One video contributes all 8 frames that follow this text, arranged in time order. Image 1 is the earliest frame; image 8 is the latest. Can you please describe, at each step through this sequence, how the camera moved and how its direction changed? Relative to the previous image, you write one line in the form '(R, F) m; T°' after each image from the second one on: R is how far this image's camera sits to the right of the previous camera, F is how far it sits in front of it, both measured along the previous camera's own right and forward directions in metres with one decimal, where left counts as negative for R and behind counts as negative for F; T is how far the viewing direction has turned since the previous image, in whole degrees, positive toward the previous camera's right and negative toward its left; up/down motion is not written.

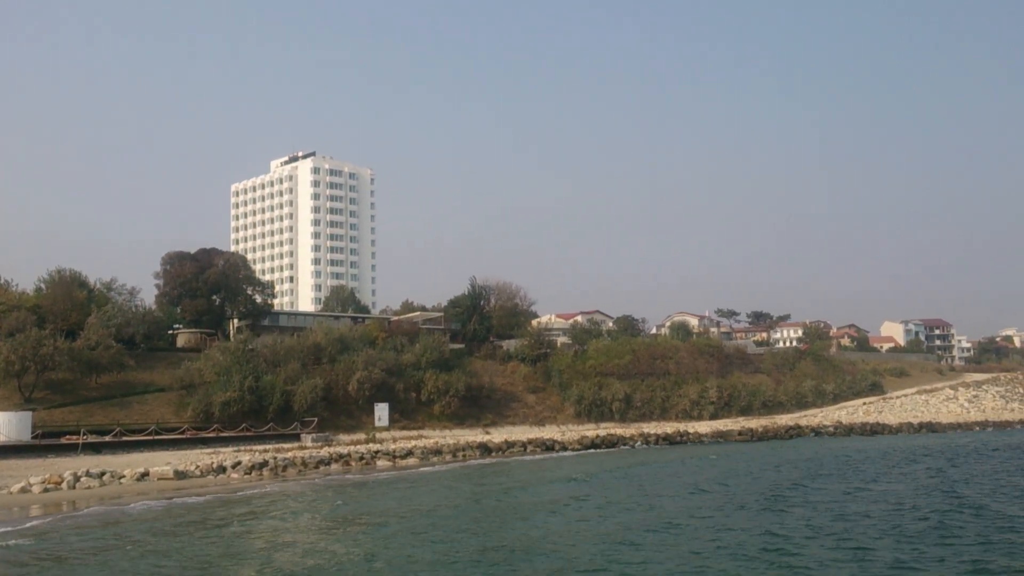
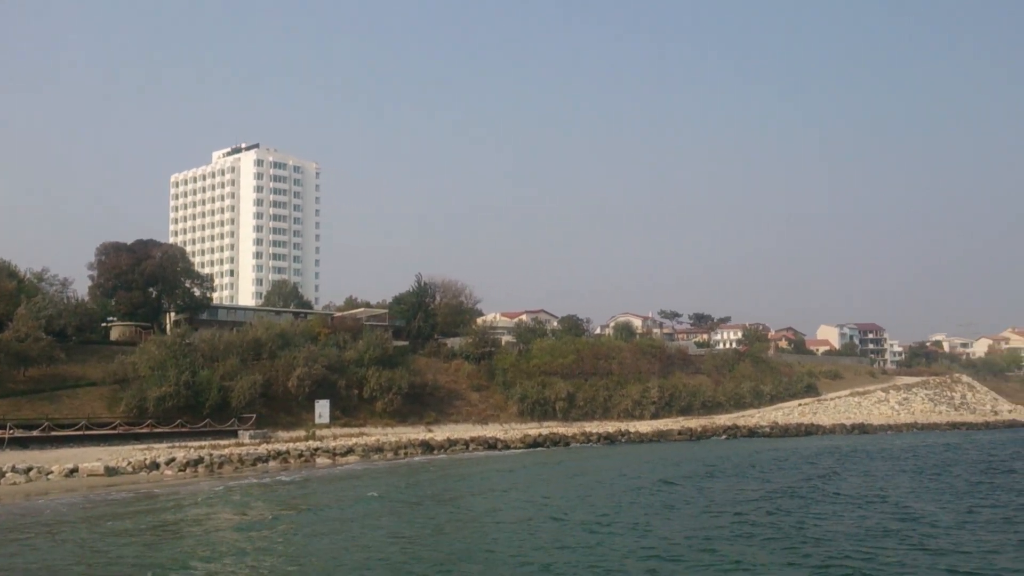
(-0.3, +0.1) m; +4°
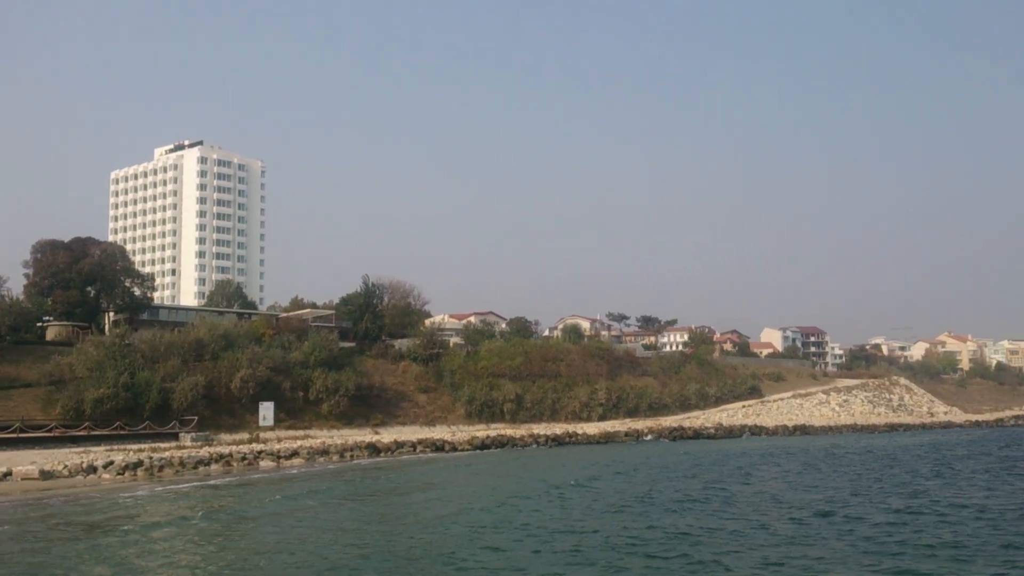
(-0.1, +0.5) m; +3°
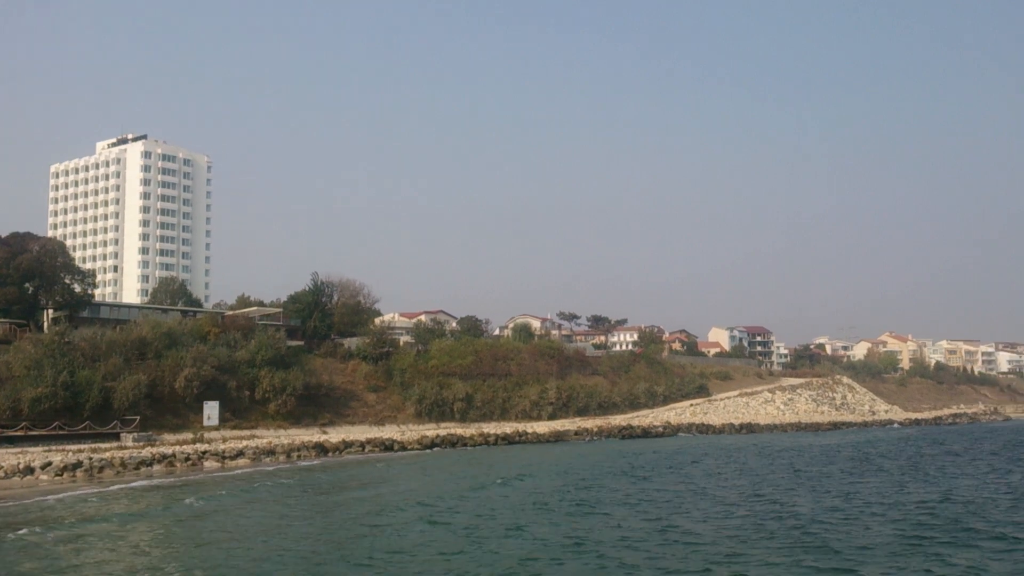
(-0.1, +0.4) m; +3°
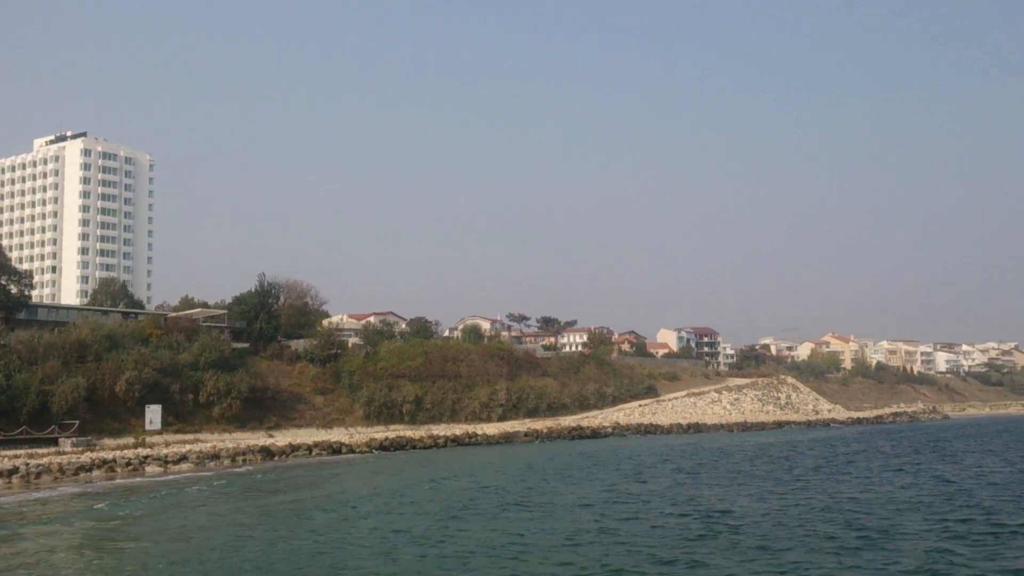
(0.0, +0.4) m; +3°
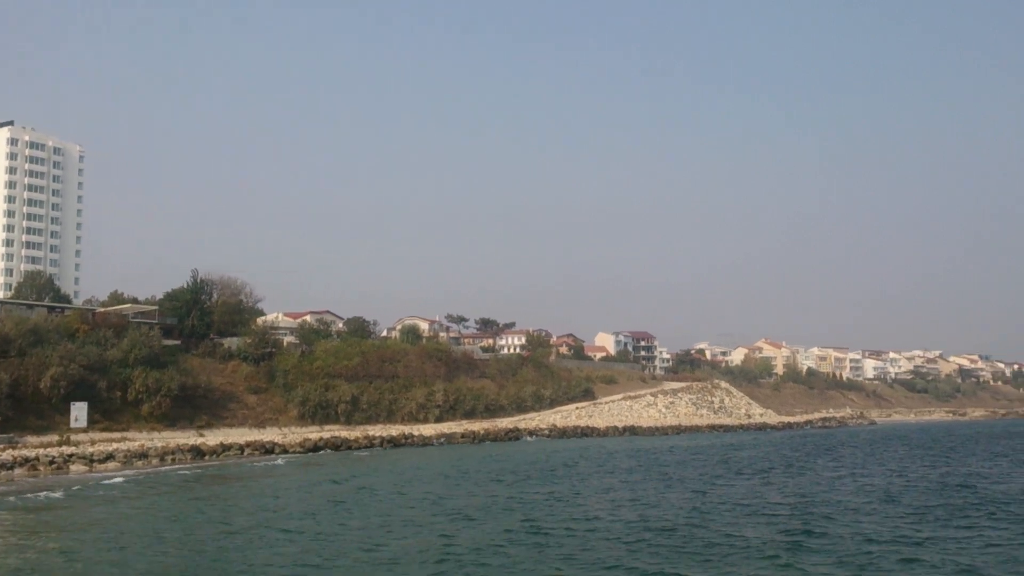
(+0.2, -0.1) m; +4°
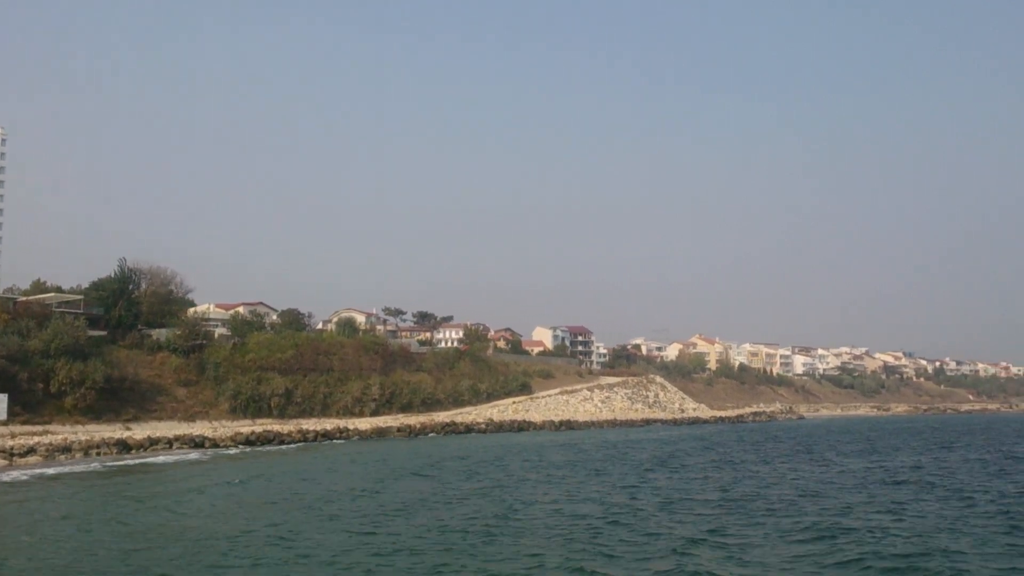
(+0.1, +0.3) m; +4°
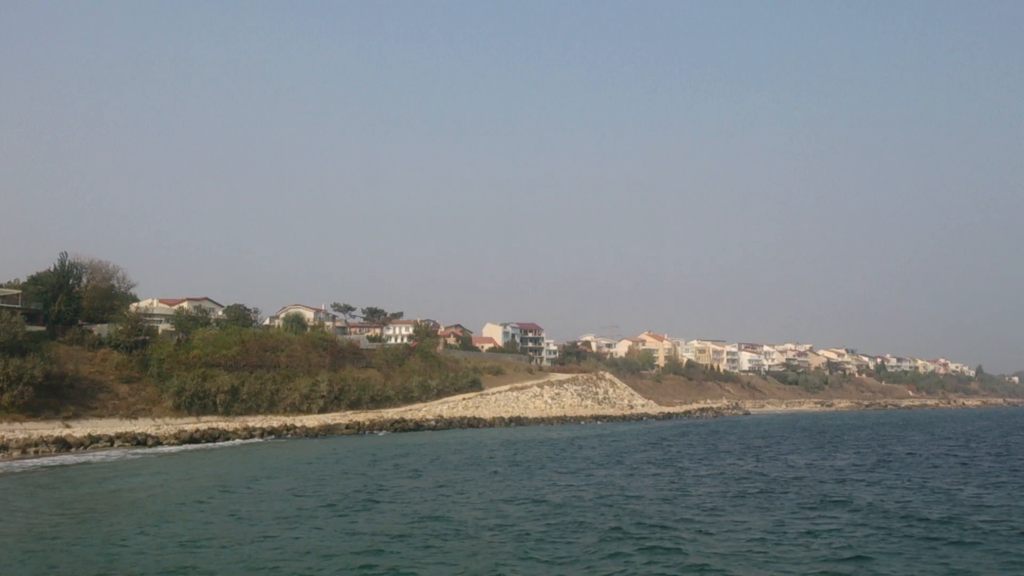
(+0.1, -0.1) m; +3°
